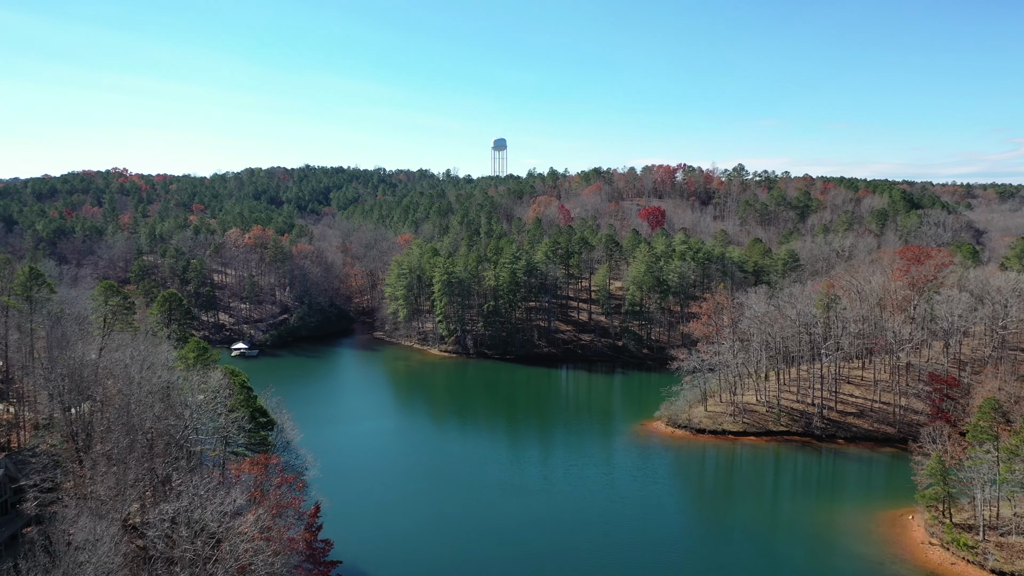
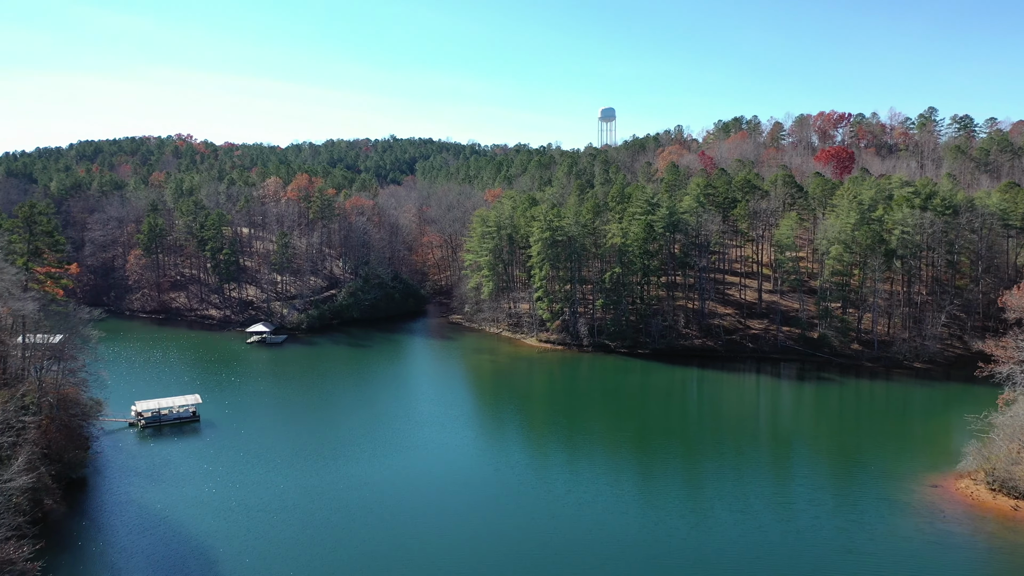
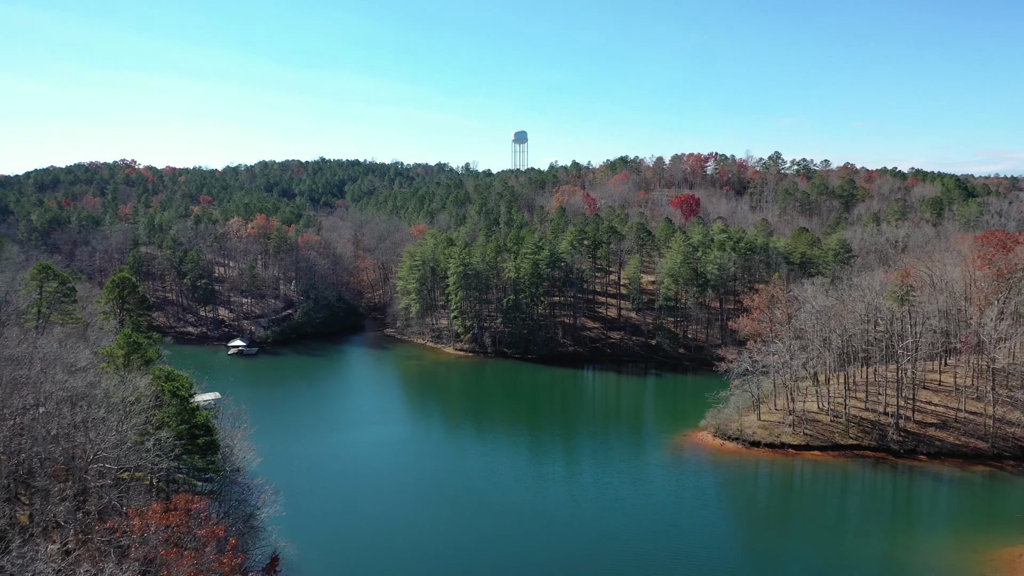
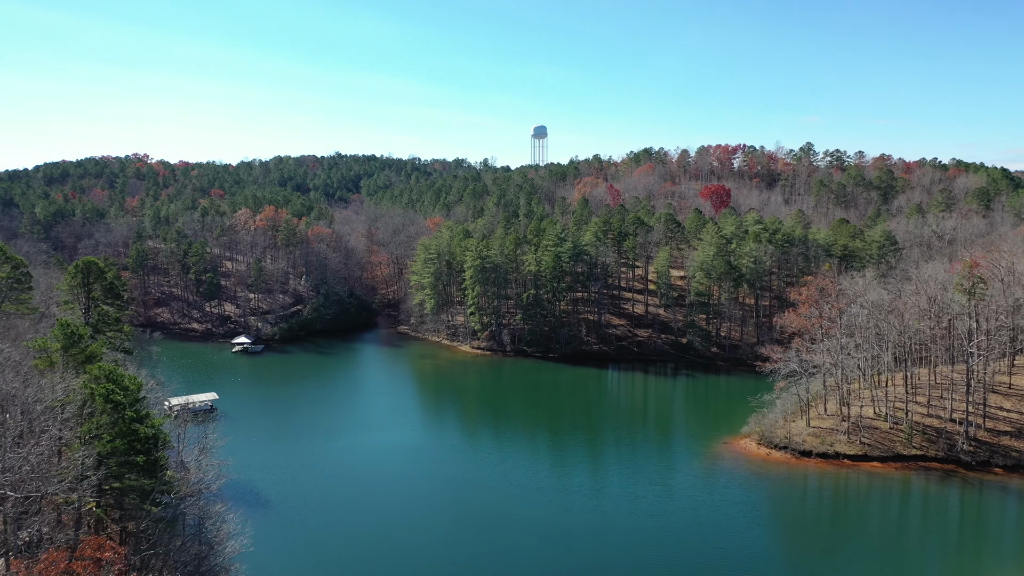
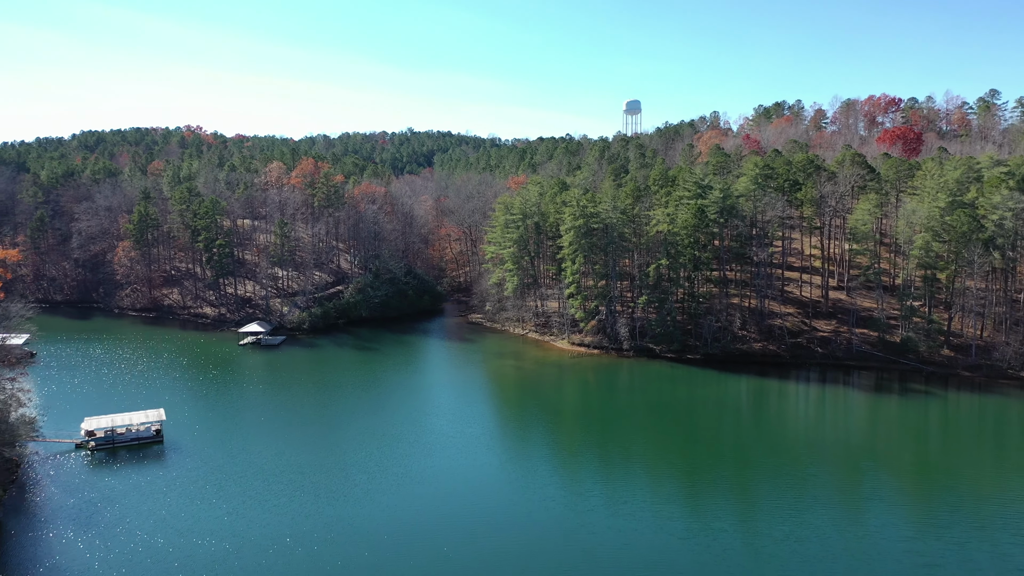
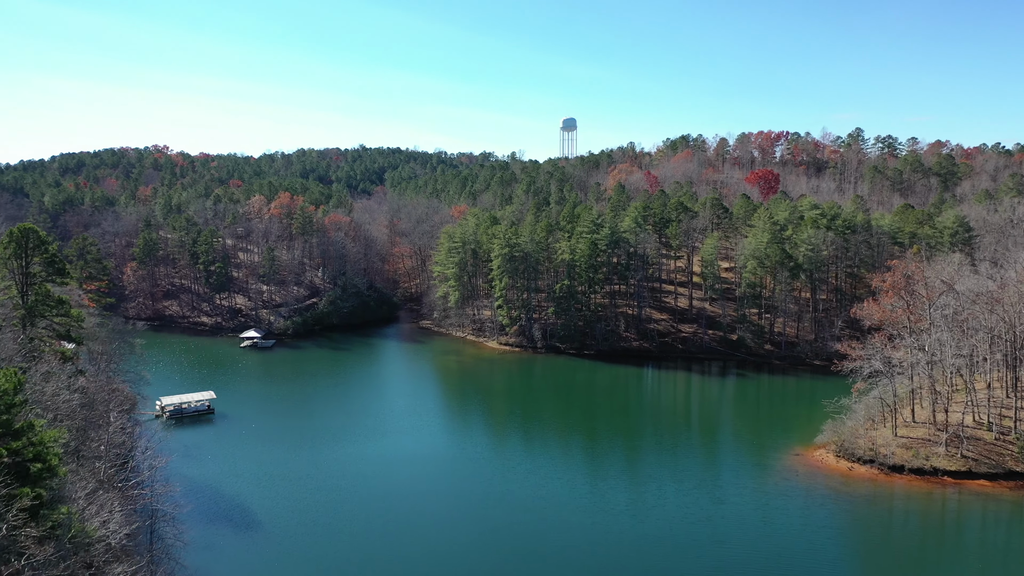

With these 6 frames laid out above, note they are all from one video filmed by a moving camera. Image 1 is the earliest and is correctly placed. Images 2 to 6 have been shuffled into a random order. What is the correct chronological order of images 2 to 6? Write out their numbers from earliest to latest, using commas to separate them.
3, 4, 6, 2, 5
